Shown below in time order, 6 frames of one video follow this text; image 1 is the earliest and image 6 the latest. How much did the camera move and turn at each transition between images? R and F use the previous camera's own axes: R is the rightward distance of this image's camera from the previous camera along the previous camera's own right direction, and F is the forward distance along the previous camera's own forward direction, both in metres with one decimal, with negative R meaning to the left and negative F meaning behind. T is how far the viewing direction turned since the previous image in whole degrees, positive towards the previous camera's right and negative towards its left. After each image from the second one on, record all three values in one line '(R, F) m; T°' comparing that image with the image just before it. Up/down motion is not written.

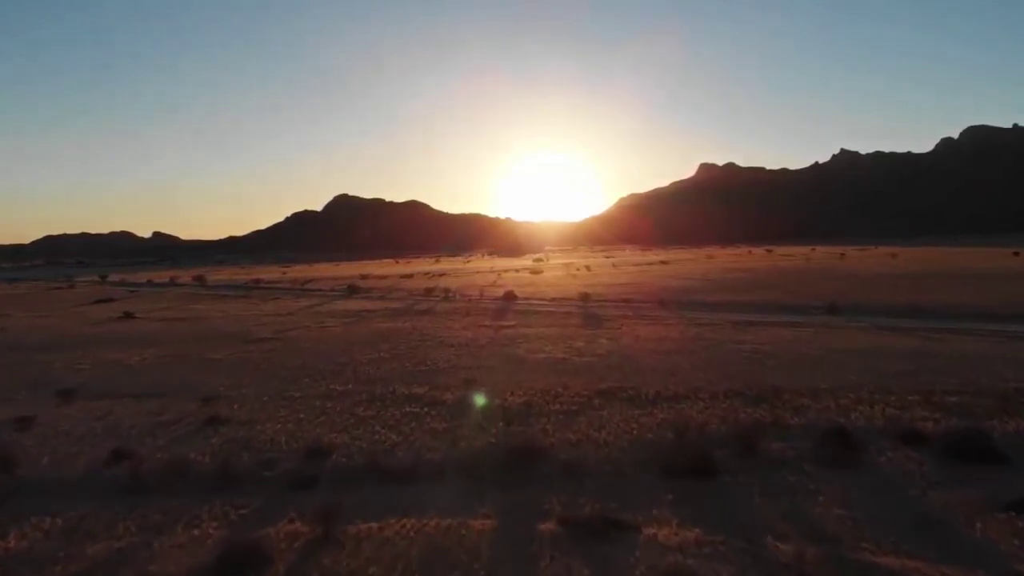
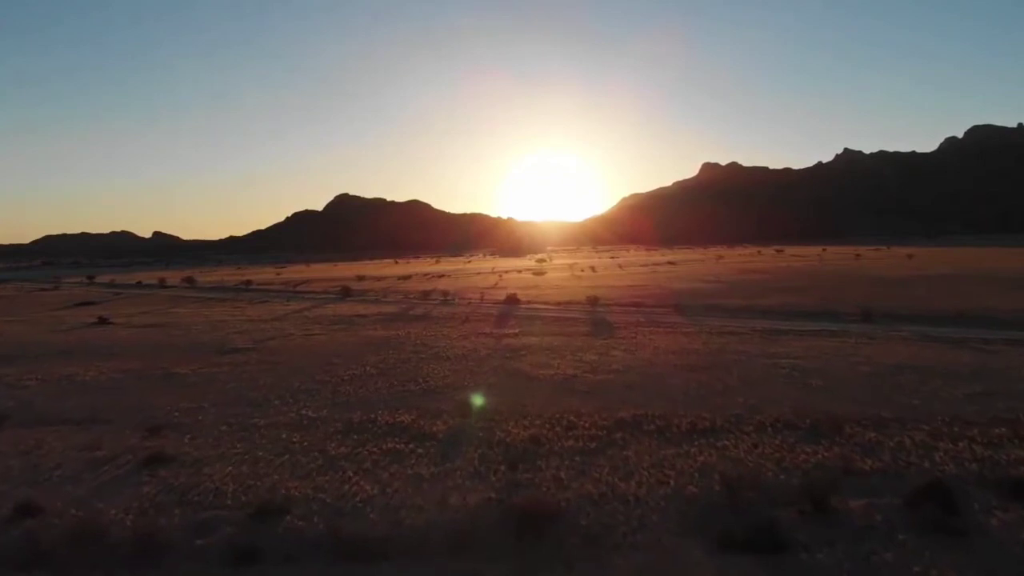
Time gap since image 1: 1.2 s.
(-0.1, +4.0) m; 0°
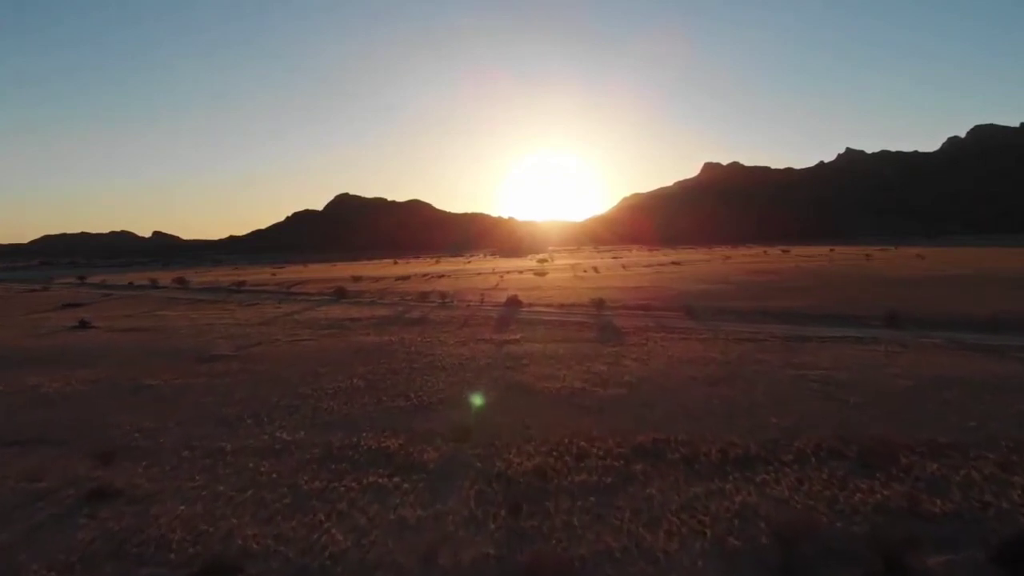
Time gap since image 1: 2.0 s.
(0.0, +2.6) m; 0°
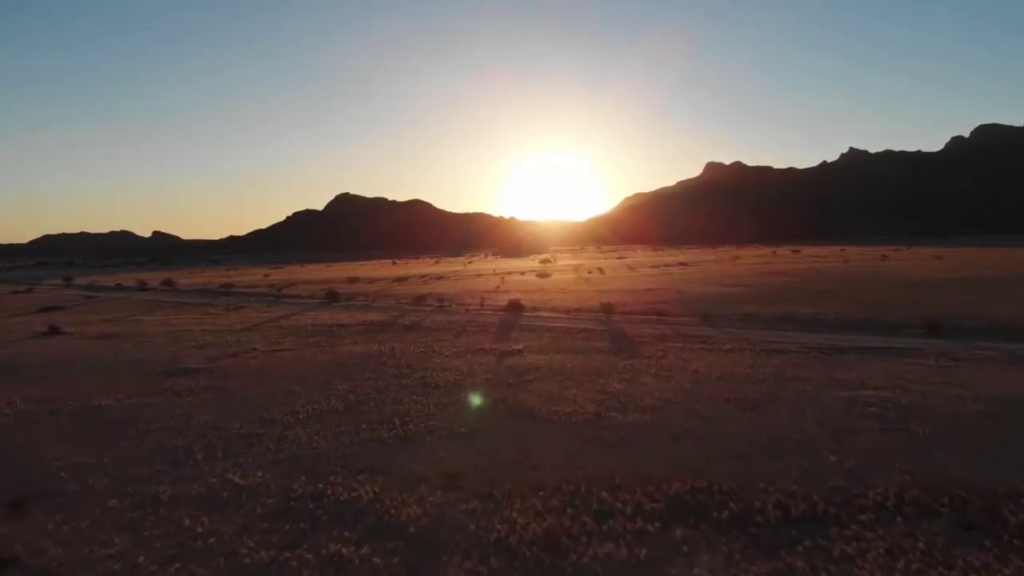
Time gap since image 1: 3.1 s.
(0.0, +3.6) m; 0°
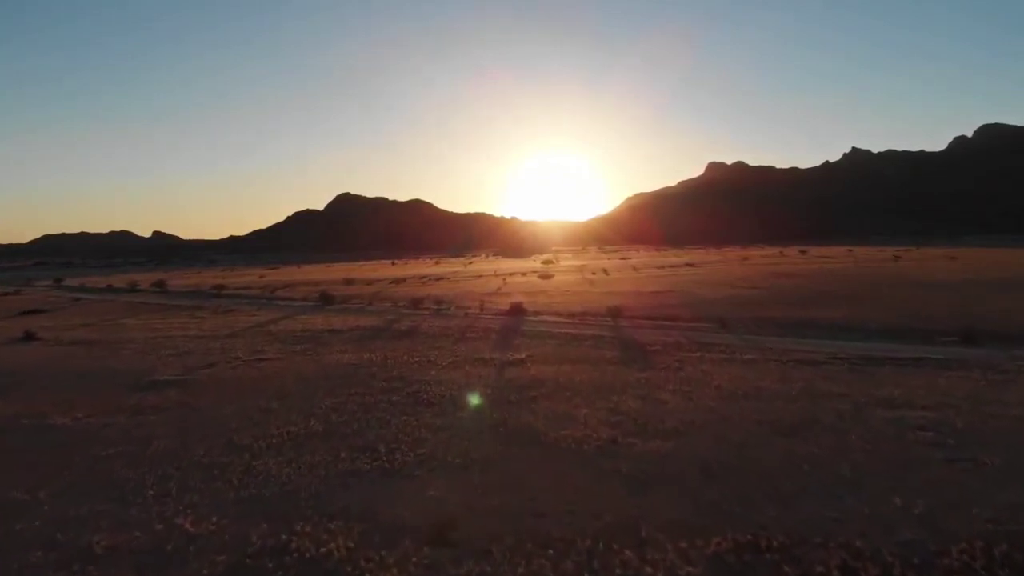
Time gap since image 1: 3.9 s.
(0.0, +2.6) m; 0°
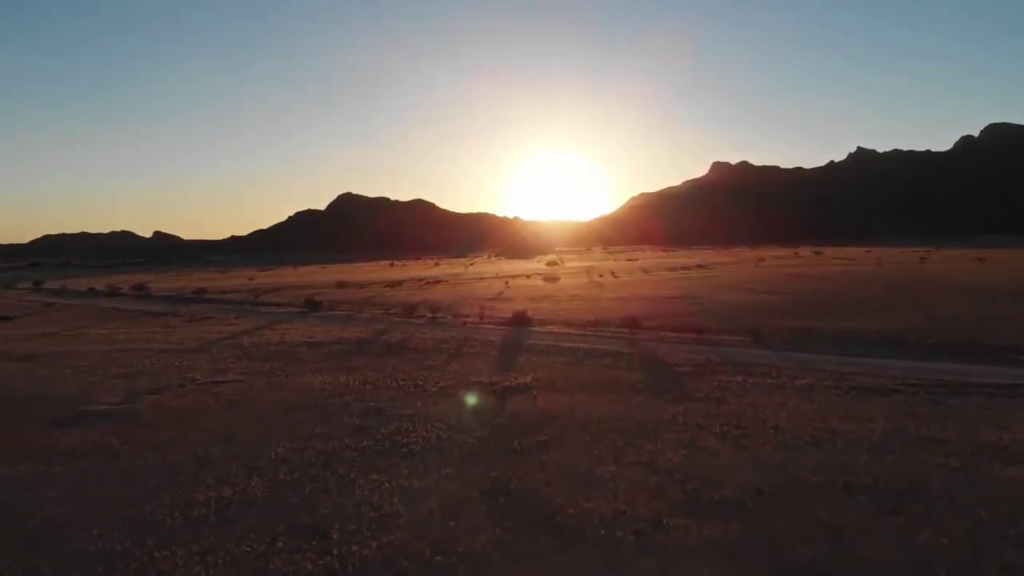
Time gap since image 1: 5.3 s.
(0.0, +4.9) m; 0°
